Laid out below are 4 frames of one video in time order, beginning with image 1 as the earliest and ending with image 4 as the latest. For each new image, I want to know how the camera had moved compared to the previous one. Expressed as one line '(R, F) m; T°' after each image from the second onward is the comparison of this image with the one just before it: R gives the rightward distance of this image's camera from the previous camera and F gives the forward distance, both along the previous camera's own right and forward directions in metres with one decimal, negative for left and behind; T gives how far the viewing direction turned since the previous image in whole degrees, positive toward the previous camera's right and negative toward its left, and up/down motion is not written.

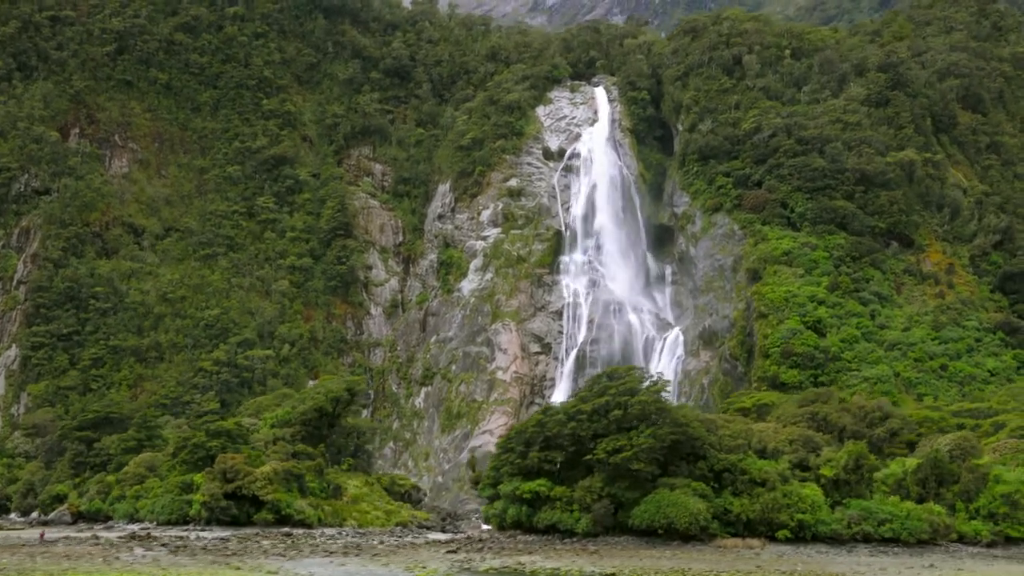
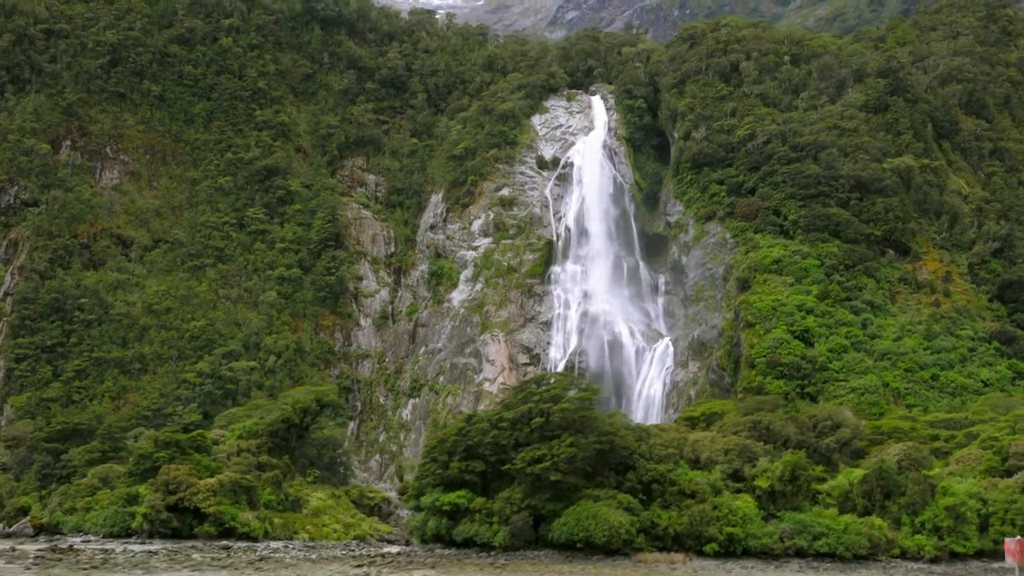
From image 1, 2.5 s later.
(+1.7, +0.7) m; -1°
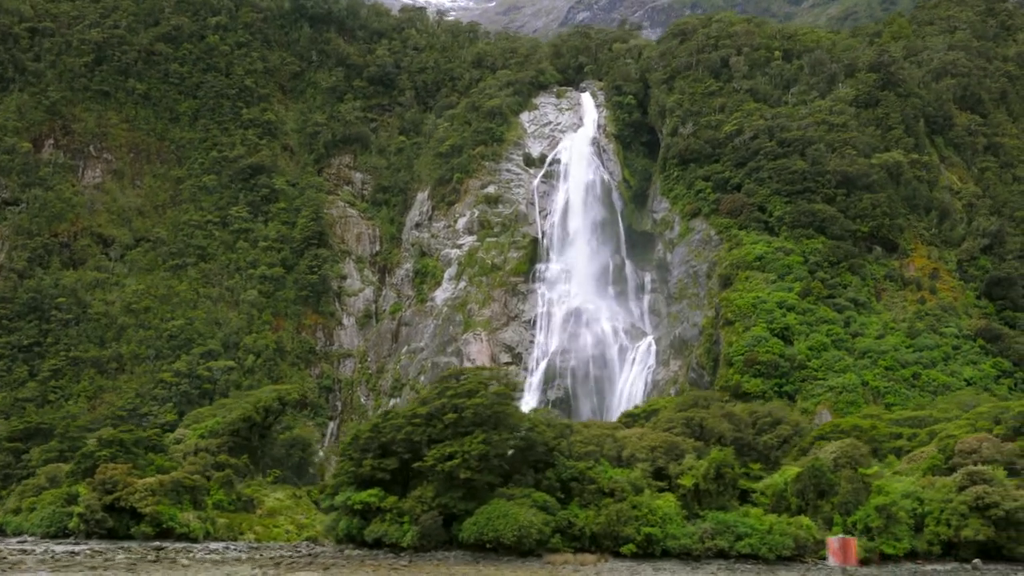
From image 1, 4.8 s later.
(+1.6, +0.6) m; -1°
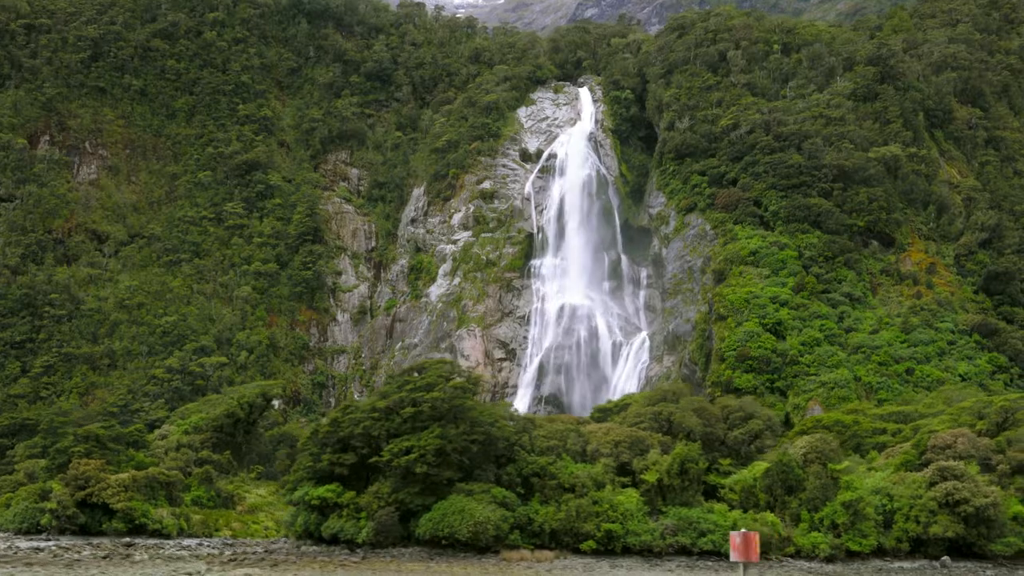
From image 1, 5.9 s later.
(+0.8, +0.3) m; -1°
